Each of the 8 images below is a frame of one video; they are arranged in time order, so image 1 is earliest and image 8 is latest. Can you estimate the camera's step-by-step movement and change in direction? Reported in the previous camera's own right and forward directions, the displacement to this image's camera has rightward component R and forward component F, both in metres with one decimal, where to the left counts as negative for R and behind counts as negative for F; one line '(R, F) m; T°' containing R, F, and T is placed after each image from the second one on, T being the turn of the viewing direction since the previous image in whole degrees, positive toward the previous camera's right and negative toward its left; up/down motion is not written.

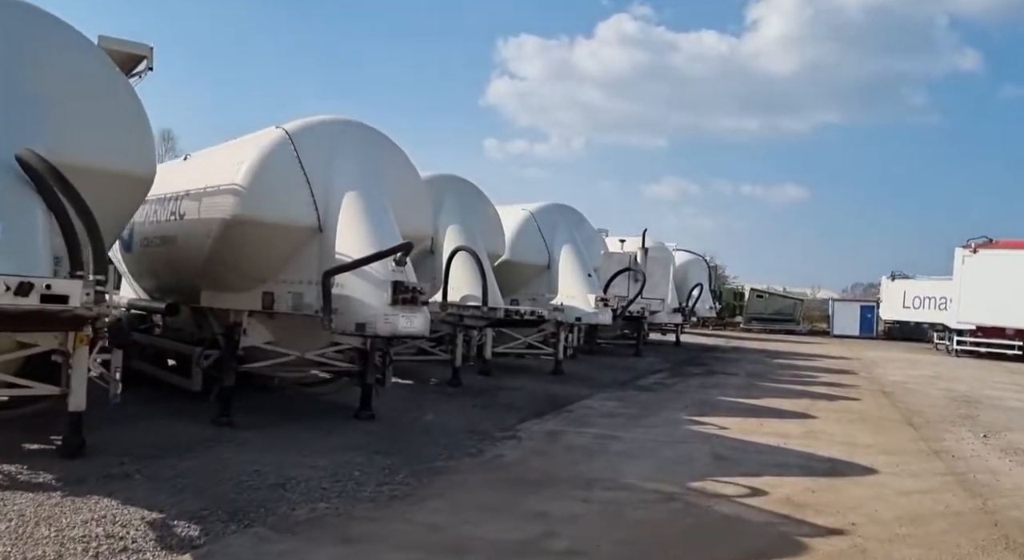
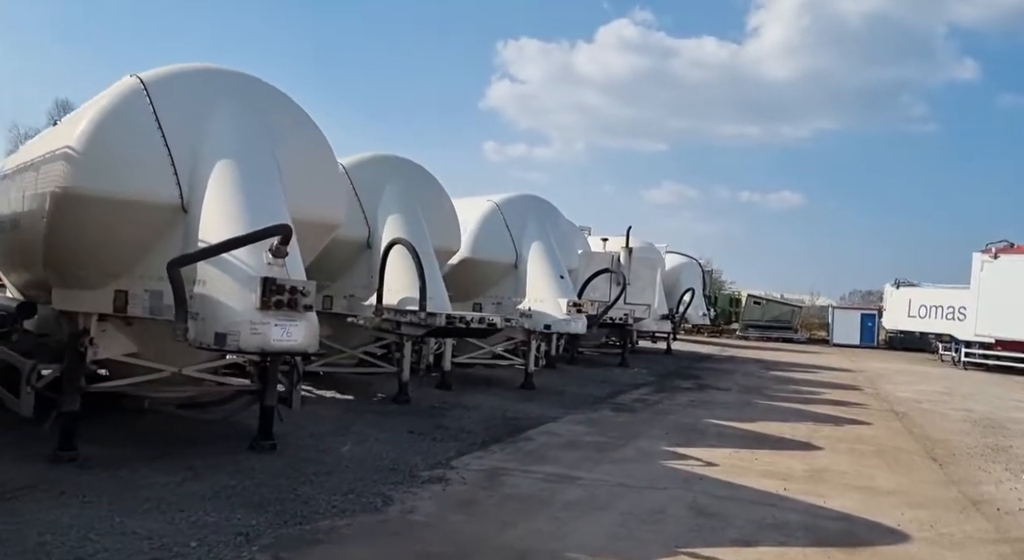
(+0.6, +1.9) m; 0°
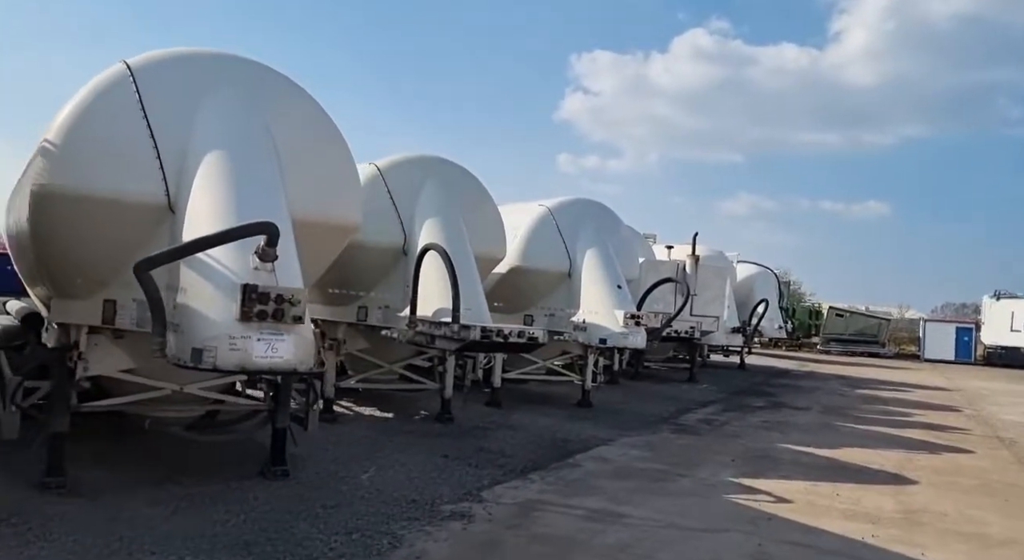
(+0.3, +0.9) m; -5°
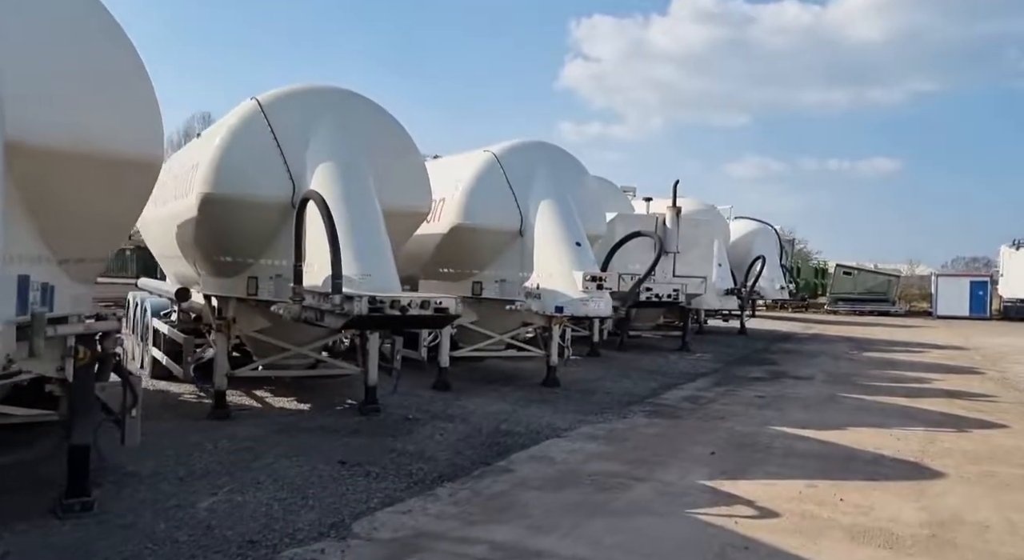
(+0.8, +1.9) m; -1°
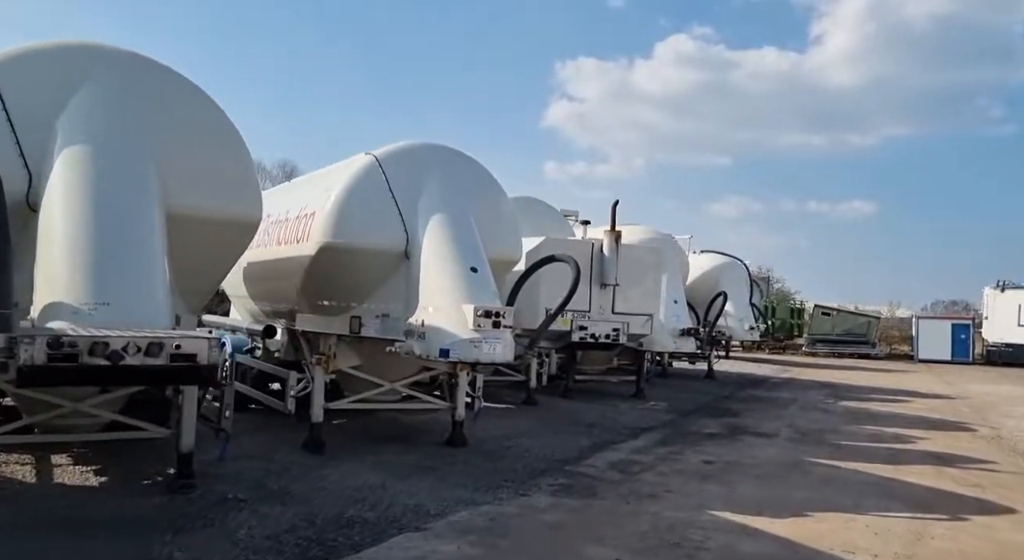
(+1.1, +2.1) m; +1°
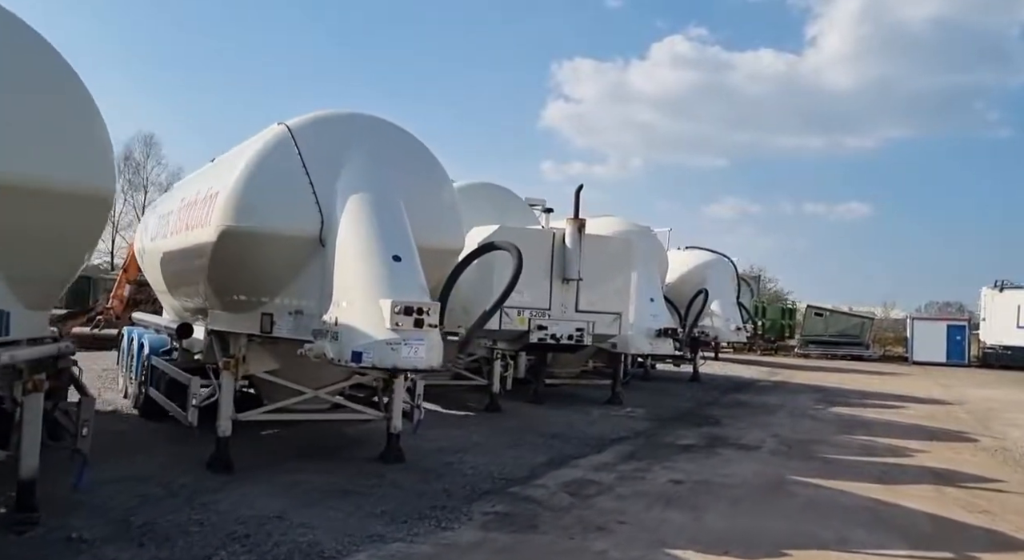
(+0.6, +1.2) m; 0°
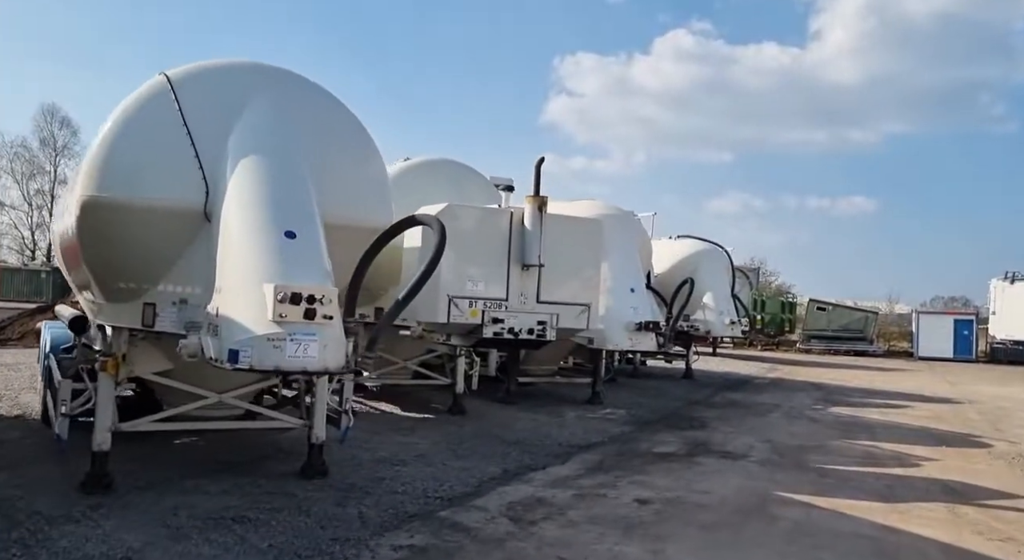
(+0.6, +1.2) m; 0°
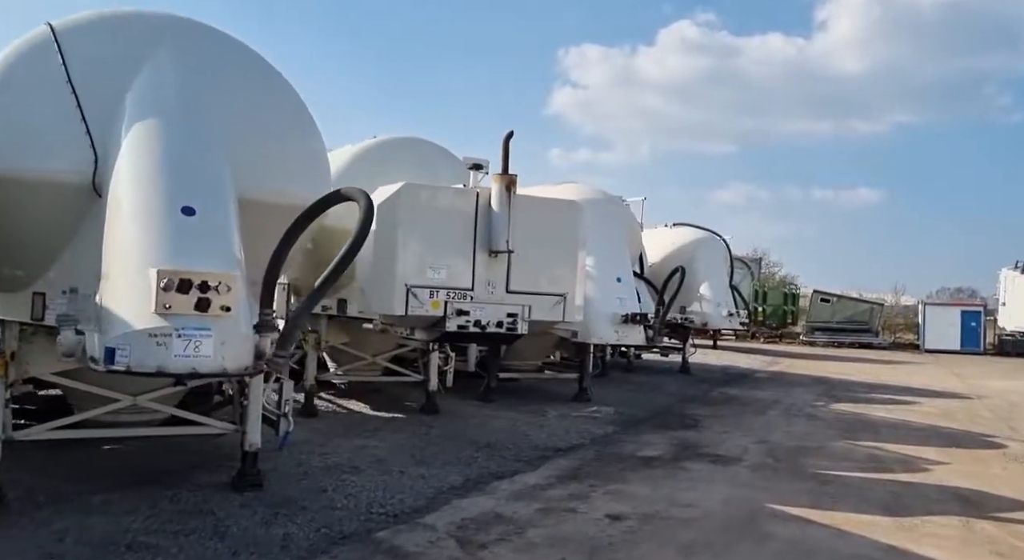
(+0.4, +0.8) m; 0°
